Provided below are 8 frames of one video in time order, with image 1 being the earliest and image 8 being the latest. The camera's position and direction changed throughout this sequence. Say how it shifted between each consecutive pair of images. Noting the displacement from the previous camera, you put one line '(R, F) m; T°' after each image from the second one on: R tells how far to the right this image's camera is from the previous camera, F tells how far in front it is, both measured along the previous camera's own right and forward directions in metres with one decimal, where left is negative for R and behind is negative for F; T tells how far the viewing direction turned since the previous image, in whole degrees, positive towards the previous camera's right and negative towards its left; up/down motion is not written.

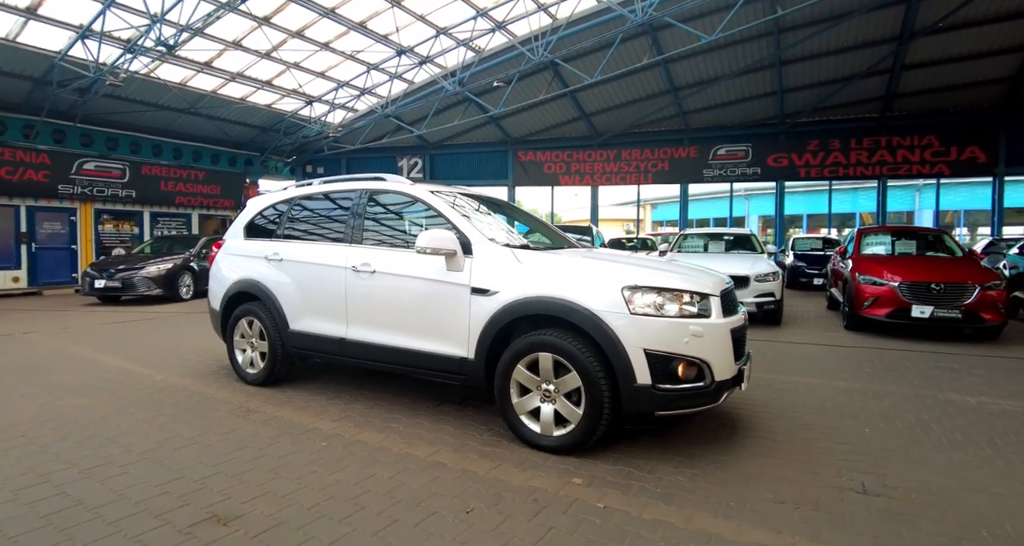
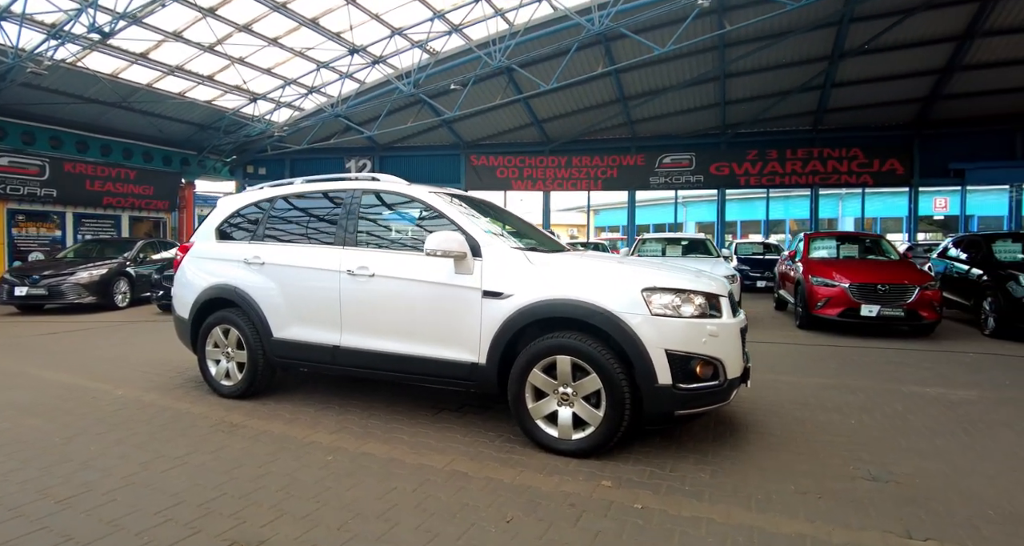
(-0.5, +0.1) m; +6°
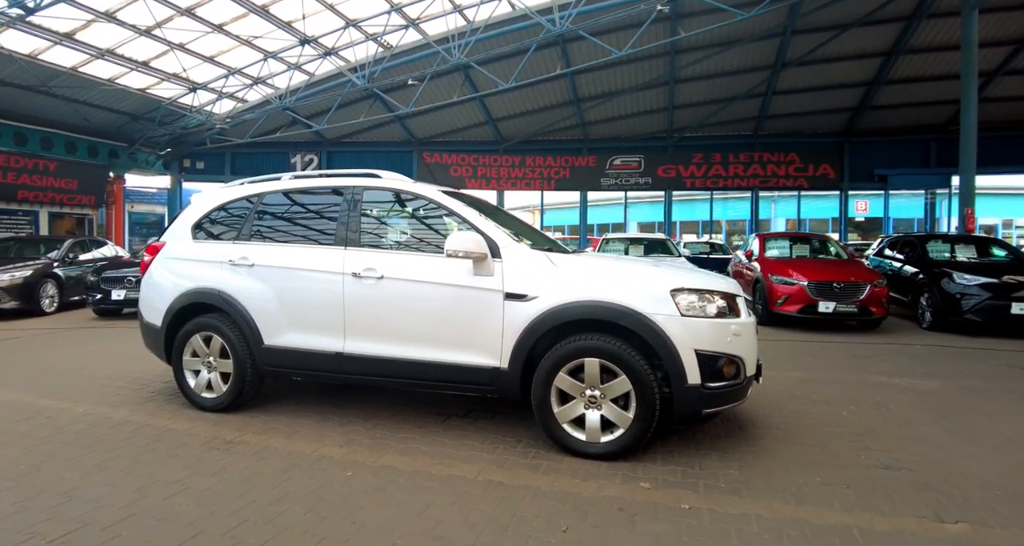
(-0.5, +0.1) m; +6°
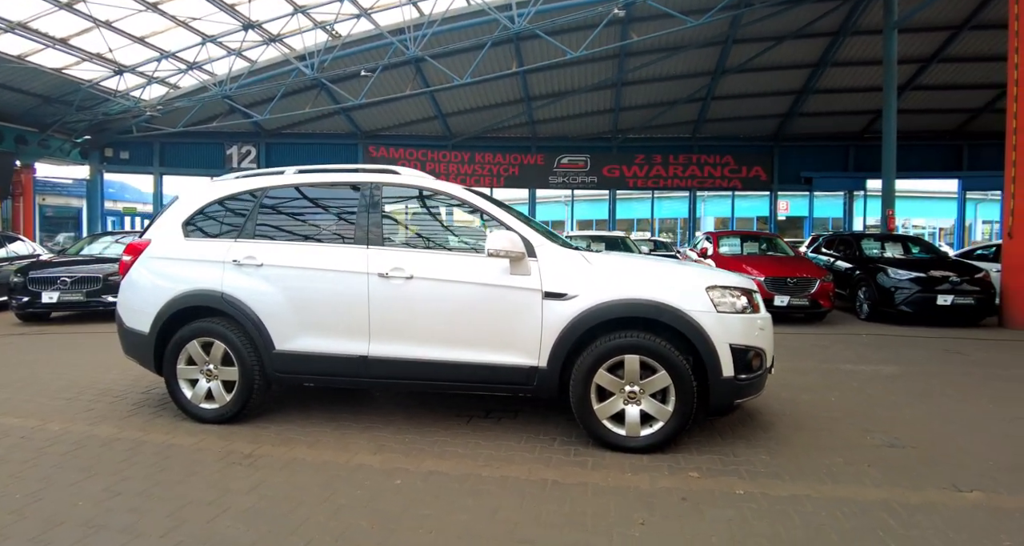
(-0.7, +0.1) m; +7°
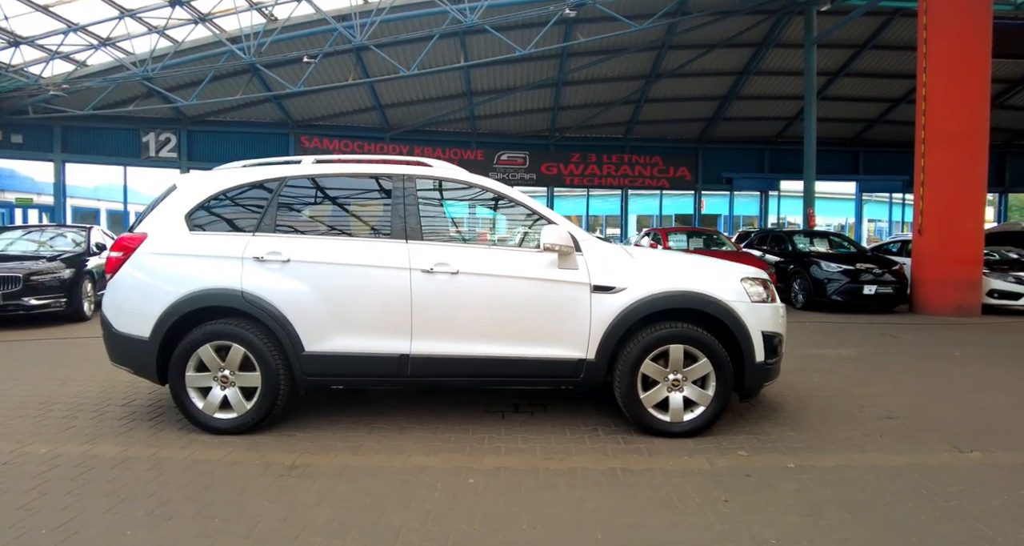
(-0.9, +0.1) m; +9°
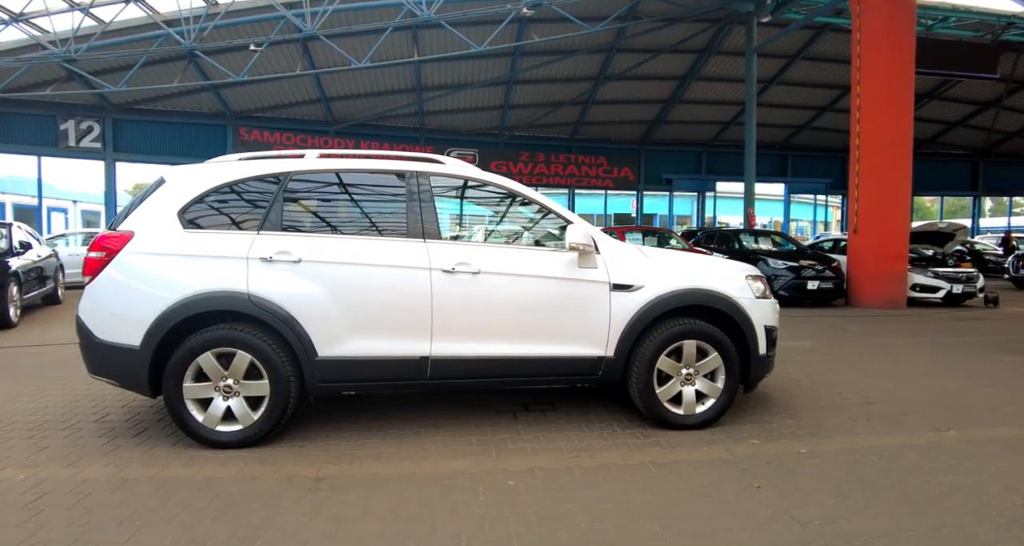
(-0.6, +0.1) m; +7°
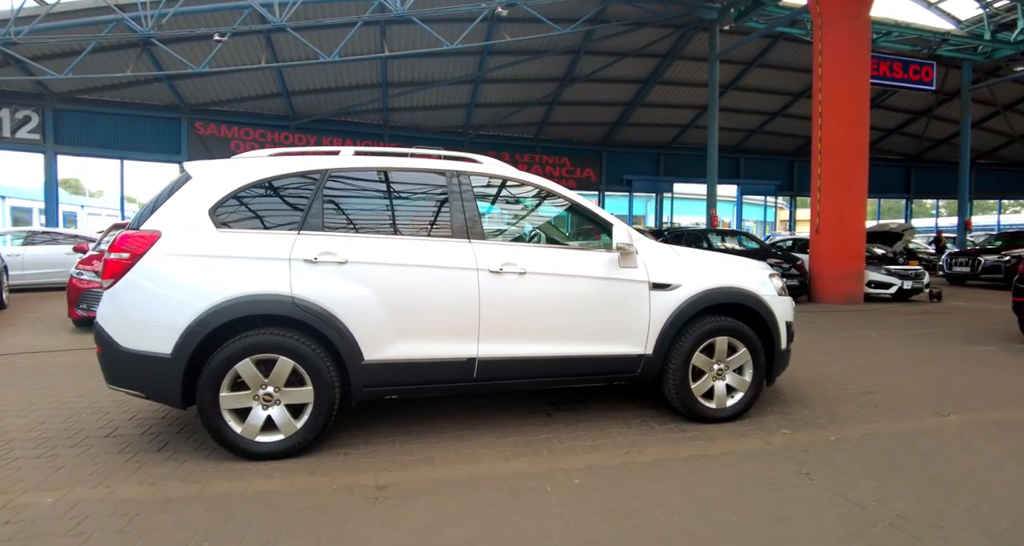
(-0.6, 0.0) m; +5°
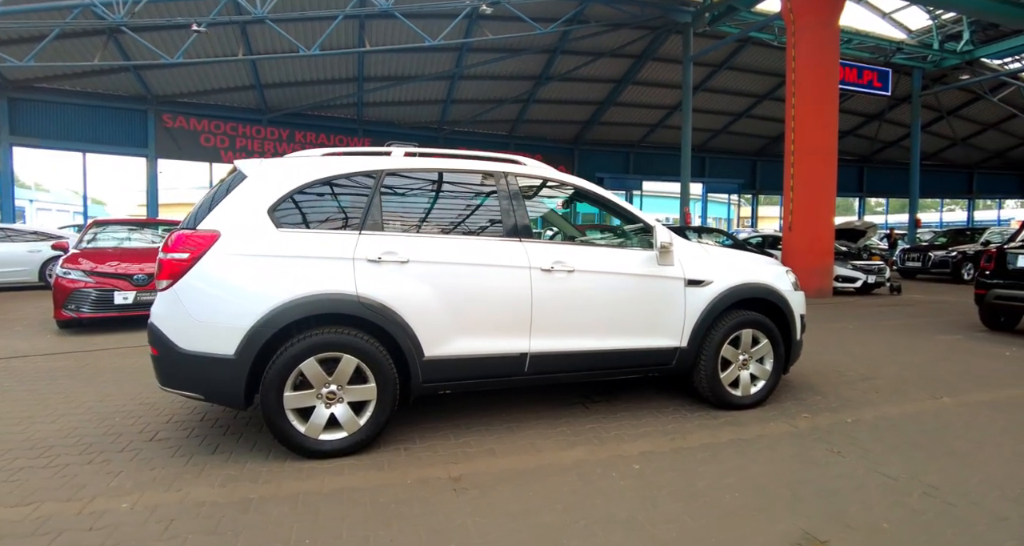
(-0.6, -0.1) m; +4°
